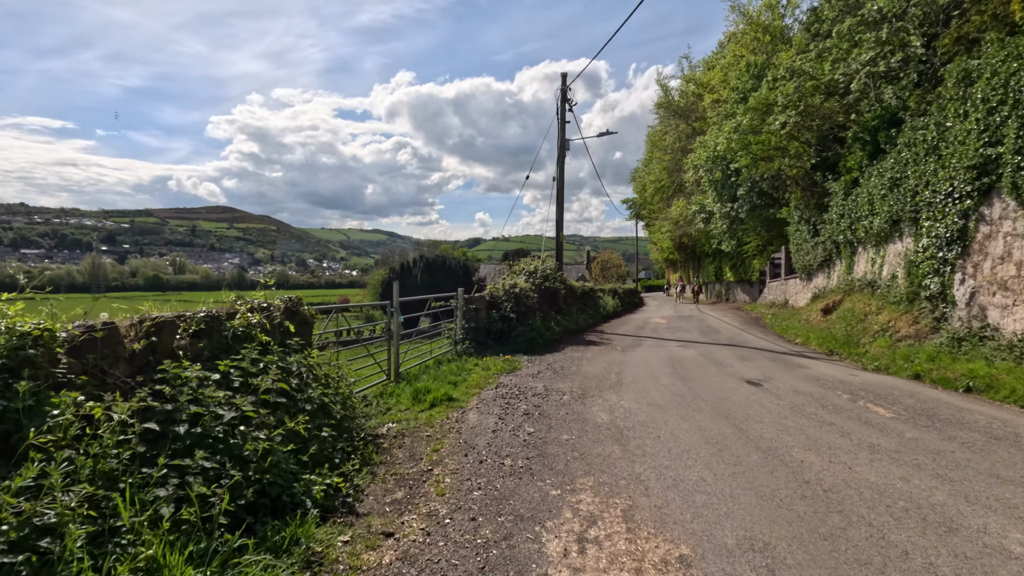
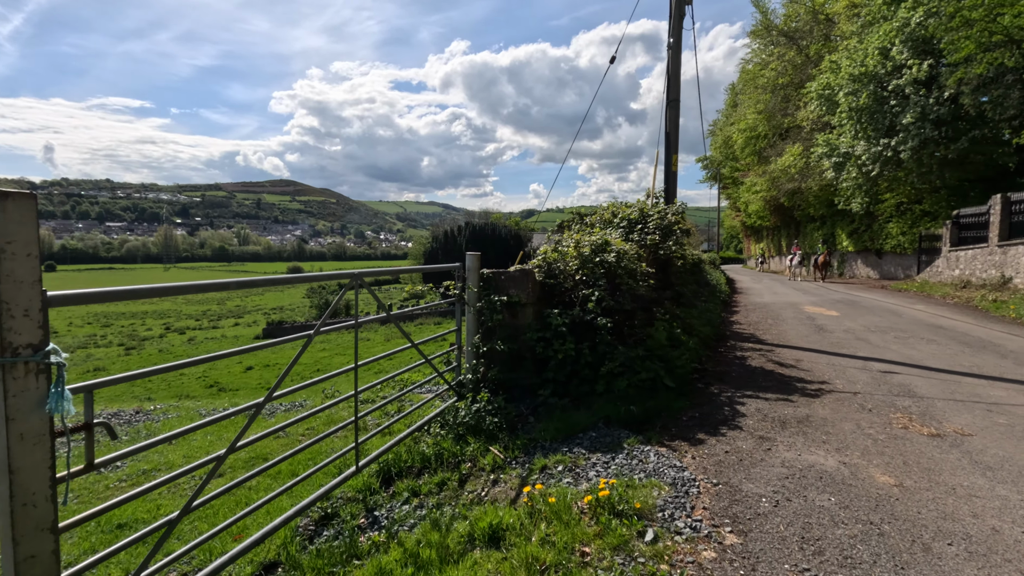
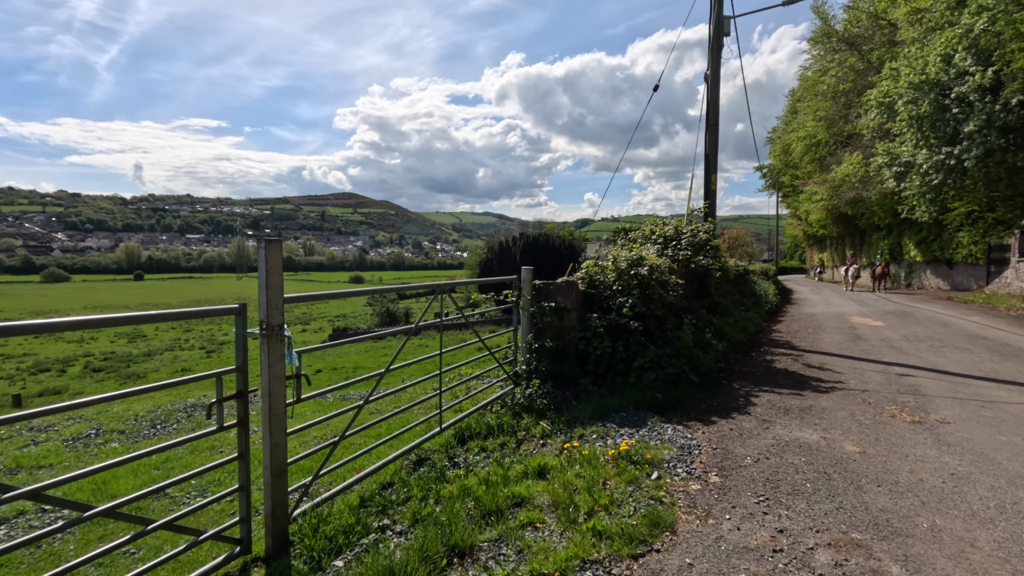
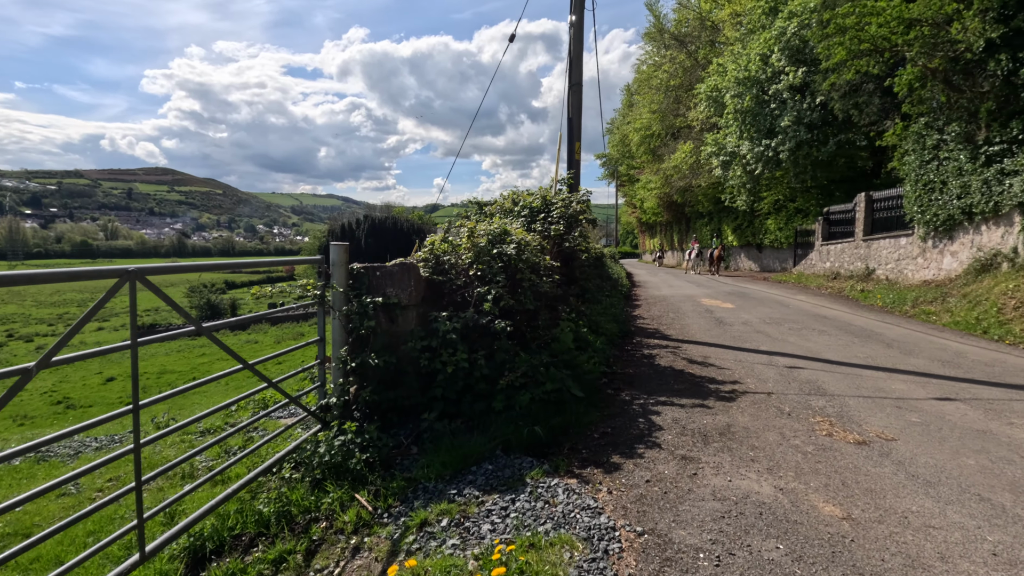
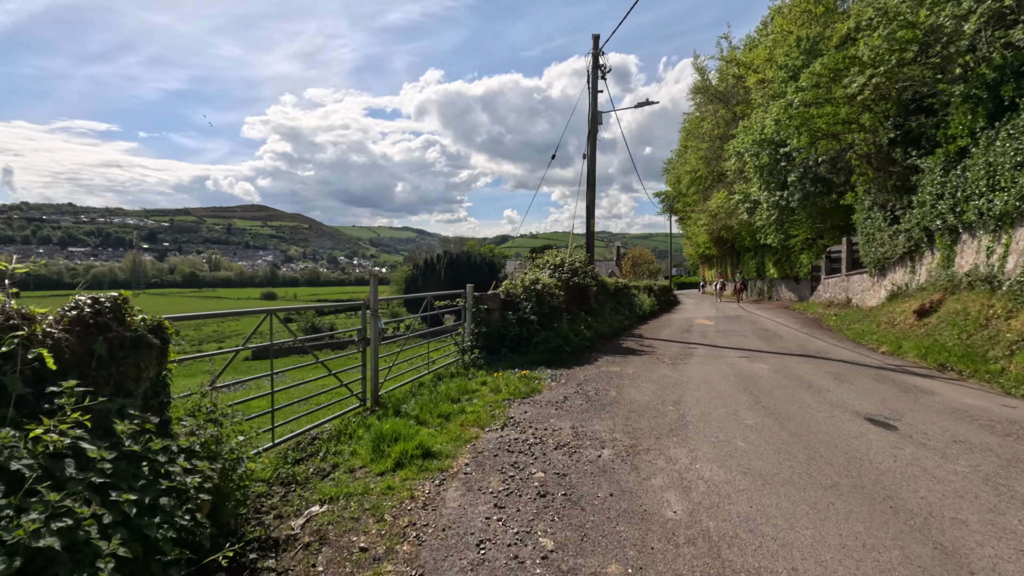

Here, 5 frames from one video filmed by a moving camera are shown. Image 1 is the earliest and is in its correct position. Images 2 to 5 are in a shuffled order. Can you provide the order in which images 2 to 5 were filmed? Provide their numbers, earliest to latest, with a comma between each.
5, 3, 2, 4
